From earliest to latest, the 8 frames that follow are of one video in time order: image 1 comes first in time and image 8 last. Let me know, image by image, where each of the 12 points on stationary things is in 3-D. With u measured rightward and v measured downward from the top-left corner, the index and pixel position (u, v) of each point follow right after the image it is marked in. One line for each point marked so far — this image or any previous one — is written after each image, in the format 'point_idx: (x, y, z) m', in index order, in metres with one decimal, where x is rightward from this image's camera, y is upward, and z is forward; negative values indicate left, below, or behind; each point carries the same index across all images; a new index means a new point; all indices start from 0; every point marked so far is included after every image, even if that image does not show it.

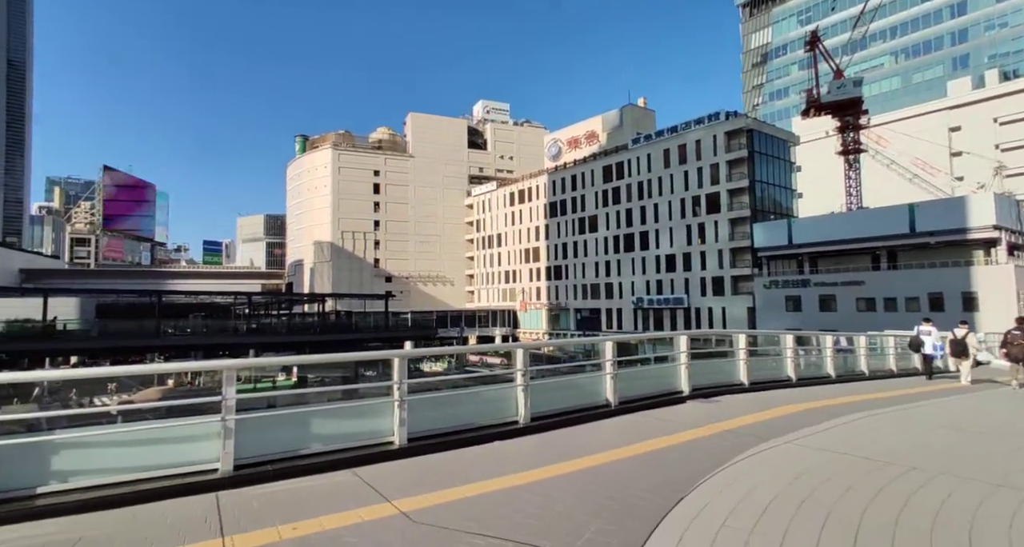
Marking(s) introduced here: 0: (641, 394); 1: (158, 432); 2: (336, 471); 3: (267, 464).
0: (+1.8, -1.7, +7.5) m
1: (-3.1, -1.4, +4.7) m
2: (-1.7, -1.9, +5.1) m
3: (-2.2, -1.8, +5.0) m
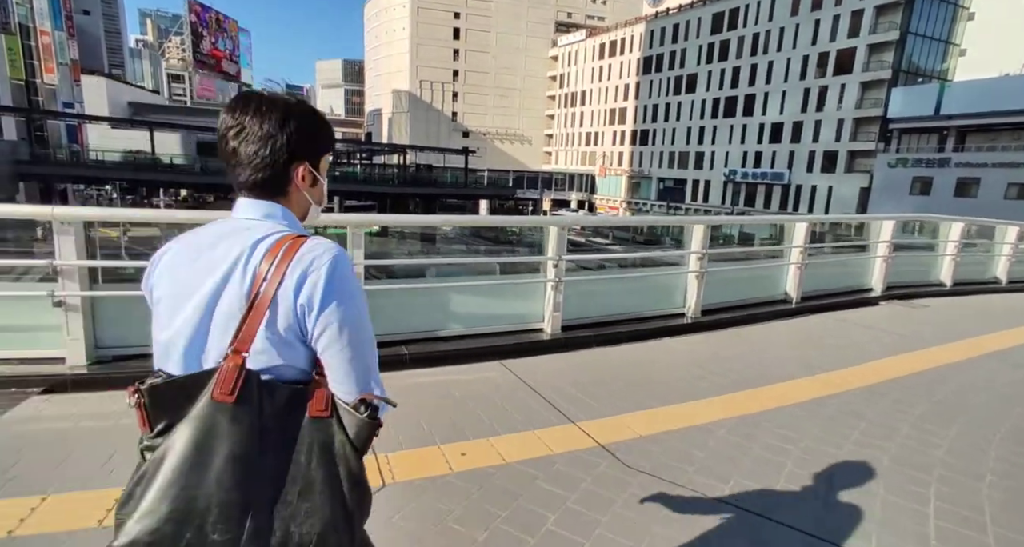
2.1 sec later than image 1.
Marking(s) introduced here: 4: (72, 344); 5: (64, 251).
0: (+3.5, -0.2, +6.0) m
1: (-1.7, -0.2, +3.9) m
2: (-0.3, -0.7, +4.2) m
3: (-0.8, -0.6, +4.1) m
4: (-2.8, -0.5, +3.4) m
5: (-2.8, +0.1, +3.3) m
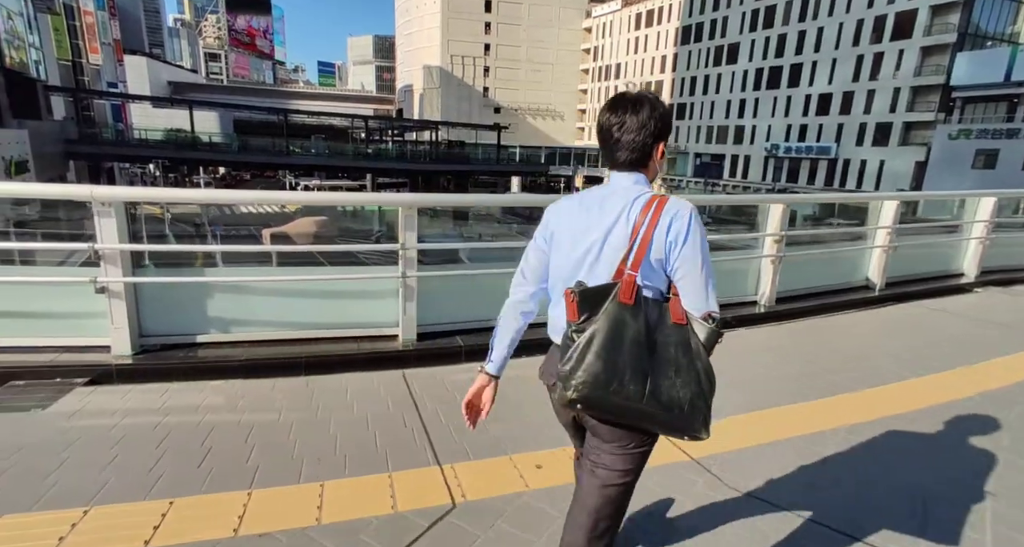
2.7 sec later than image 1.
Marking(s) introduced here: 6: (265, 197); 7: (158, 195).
0: (+4.1, 0.0, +5.5) m
1: (-1.2, -0.1, +3.6) m
2: (+0.2, -0.6, +3.8) m
3: (-0.4, -0.5, +3.8) m
4: (-2.4, -0.4, +3.3) m
5: (-2.4, +0.2, +3.1) m
6: (-1.5, +0.5, +3.3) m
7: (-2.0, +0.5, +3.1) m
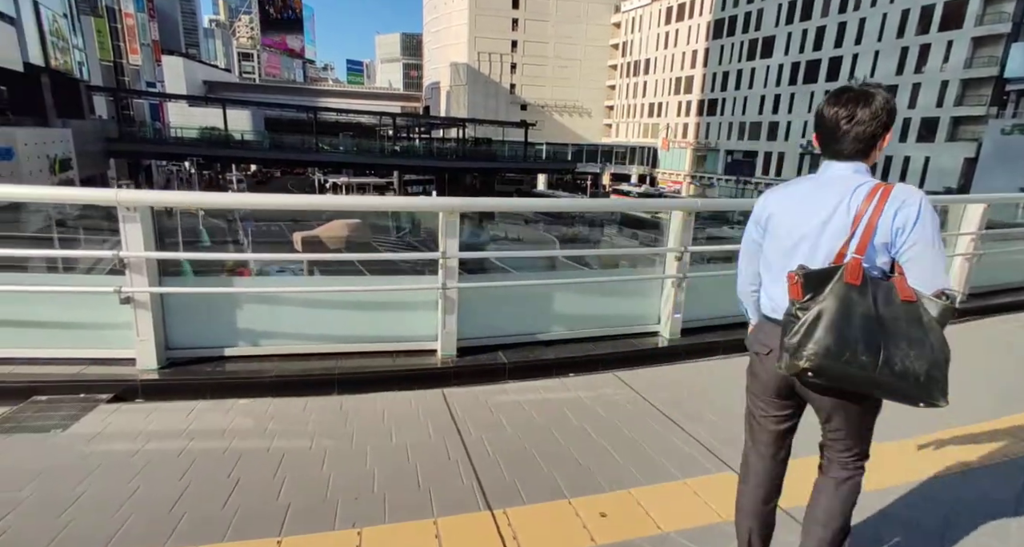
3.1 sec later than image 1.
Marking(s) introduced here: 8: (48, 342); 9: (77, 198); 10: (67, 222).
0: (+4.5, -0.1, +5.0) m
1: (-0.9, -0.1, +3.4) m
2: (+0.5, -0.7, +3.5) m
3: (-0.1, -0.5, +3.5) m
4: (-2.1, -0.4, +3.1) m
5: (-2.1, +0.2, +2.9) m
6: (-1.2, +0.4, +3.0) m
7: (-1.7, +0.4, +2.9) m
8: (-2.7, -0.4, +3.1) m
9: (-2.3, +0.4, +2.8) m
10: (-2.4, +0.3, +3.0) m
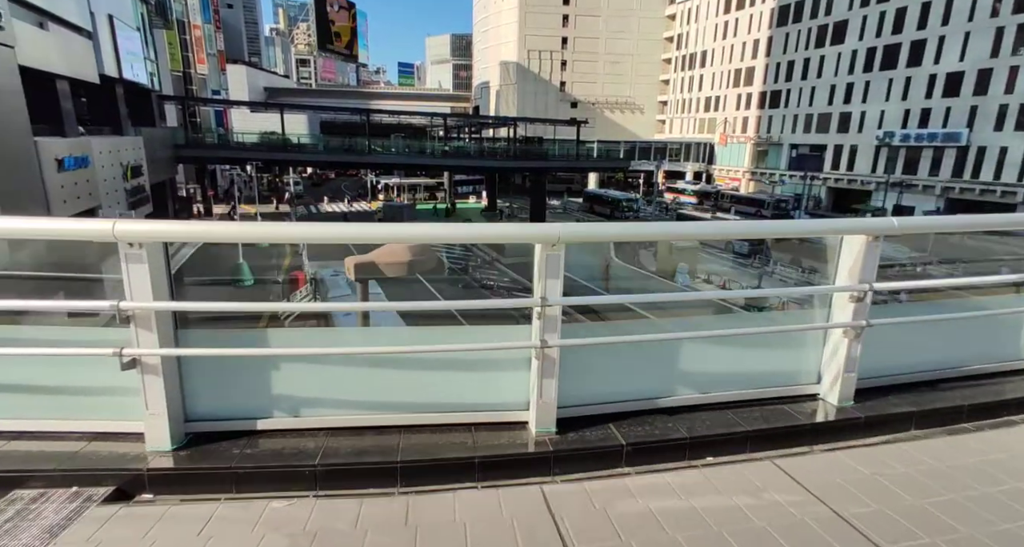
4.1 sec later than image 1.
0: (+5.1, -0.4, +3.7) m
1: (-0.4, -0.4, +2.5) m
2: (+1.1, -0.9, +2.6) m
3: (+0.5, -0.8, +2.6) m
4: (-1.6, -0.6, +2.3) m
5: (-1.6, -0.1, +2.2) m
6: (-0.6, +0.2, +2.2) m
7: (-1.2, +0.2, +2.2) m
8: (-2.1, -0.6, +2.5) m
9: (-1.7, +0.2, +2.1) m
10: (-1.9, +0.1, +2.3) m
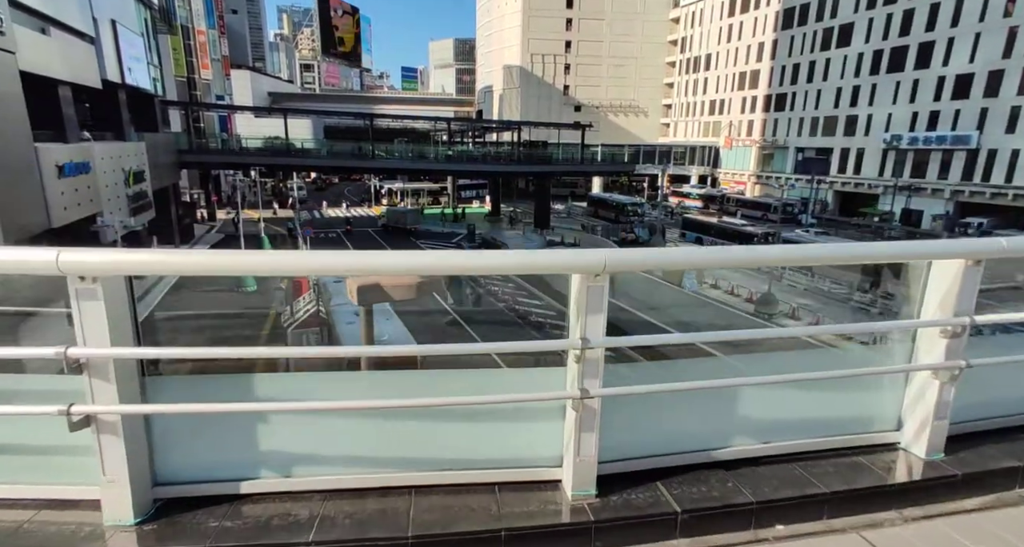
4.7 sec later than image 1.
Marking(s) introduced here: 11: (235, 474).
0: (+5.3, -0.5, +3.2) m
1: (-0.3, -0.5, +2.1) m
2: (+1.2, -1.0, +2.2) m
3: (+0.6, -0.9, +2.2) m
4: (-1.4, -0.8, +1.9) m
5: (-1.4, -0.2, +1.8) m
6: (-0.5, 0.0, +1.8) m
7: (-1.1, 0.0, +1.7) m
8: (-2.0, -0.8, +2.1) m
9: (-1.6, 0.0, +1.7) m
10: (-1.8, -0.1, +1.9) m
11: (-1.1, -0.8, +2.1) m
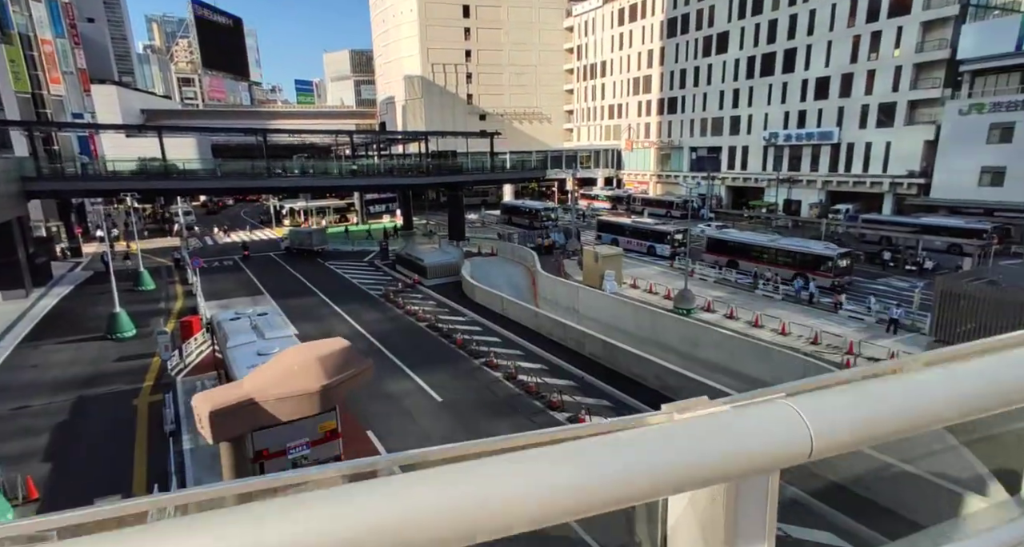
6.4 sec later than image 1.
0: (+5.1, -0.4, +2.4) m
1: (-0.1, -0.8, +0.5) m
2: (+1.3, -1.2, +0.7) m
3: (+0.7, -1.1, +0.7) m
4: (-1.3, -1.2, +0.1) m
5: (-1.3, -0.6, 0.0) m
6: (-0.4, -0.3, +0.1) m
7: (-0.9, -0.3, 0.0) m
8: (-1.8, -1.2, +0.1) m
9: (-1.5, -0.4, -0.2) m
10: (-1.6, -0.5, 0.0) m
11: (-0.9, -1.2, +0.4) m
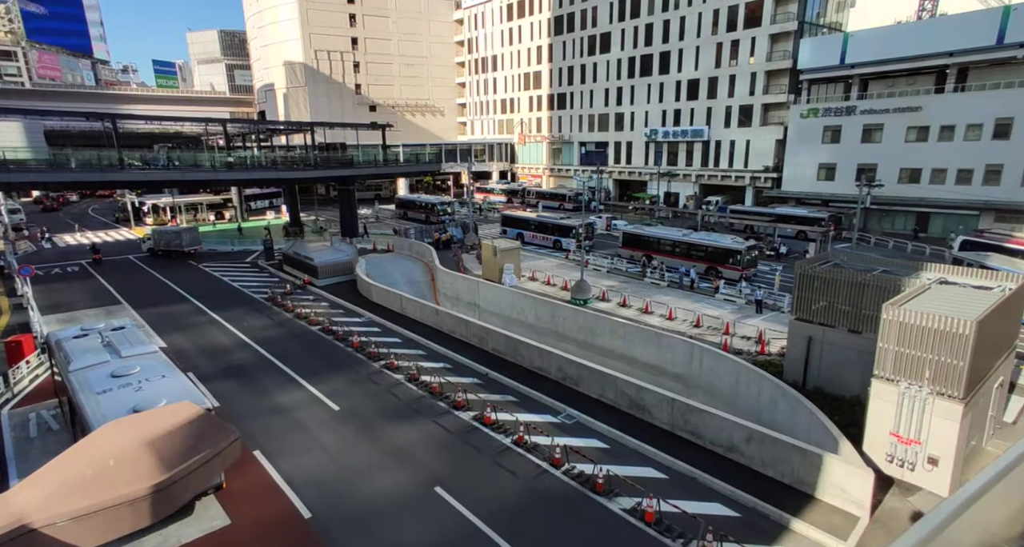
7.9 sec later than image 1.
0: (+4.9, -0.4, +2.0) m
1: (+0.2, -0.9, -0.9) m
2: (+1.5, -1.3, -0.4) m
3: (+1.0, -1.2, -0.5) m
4: (-0.9, -1.4, -1.5) m
5: (-0.9, -0.8, -1.6) m
6: (-0.1, -0.4, -1.3) m
7: (-0.5, -0.5, -1.6) m
8: (-1.4, -1.4, -1.6) m
9: (-1.0, -0.6, -1.8) m
10: (-1.2, -0.7, -1.7) m
11: (-0.6, -1.3, -1.2) m
